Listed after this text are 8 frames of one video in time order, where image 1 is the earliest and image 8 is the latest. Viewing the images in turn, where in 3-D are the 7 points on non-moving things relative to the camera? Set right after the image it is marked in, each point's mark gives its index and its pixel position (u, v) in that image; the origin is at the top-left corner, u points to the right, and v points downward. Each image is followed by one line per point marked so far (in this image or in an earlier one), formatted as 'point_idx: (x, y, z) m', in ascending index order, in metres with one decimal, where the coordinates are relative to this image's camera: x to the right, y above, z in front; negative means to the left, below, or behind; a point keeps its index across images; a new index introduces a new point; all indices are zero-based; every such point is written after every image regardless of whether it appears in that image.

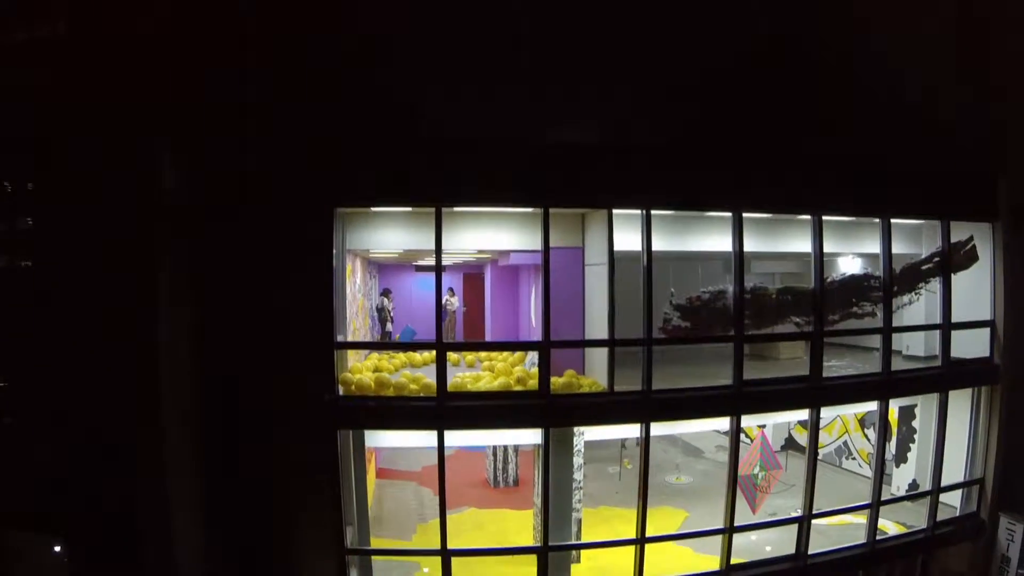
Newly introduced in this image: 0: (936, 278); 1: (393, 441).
0: (+4.5, +0.1, +7.3) m
1: (-1.2, -1.4, +6.6) m
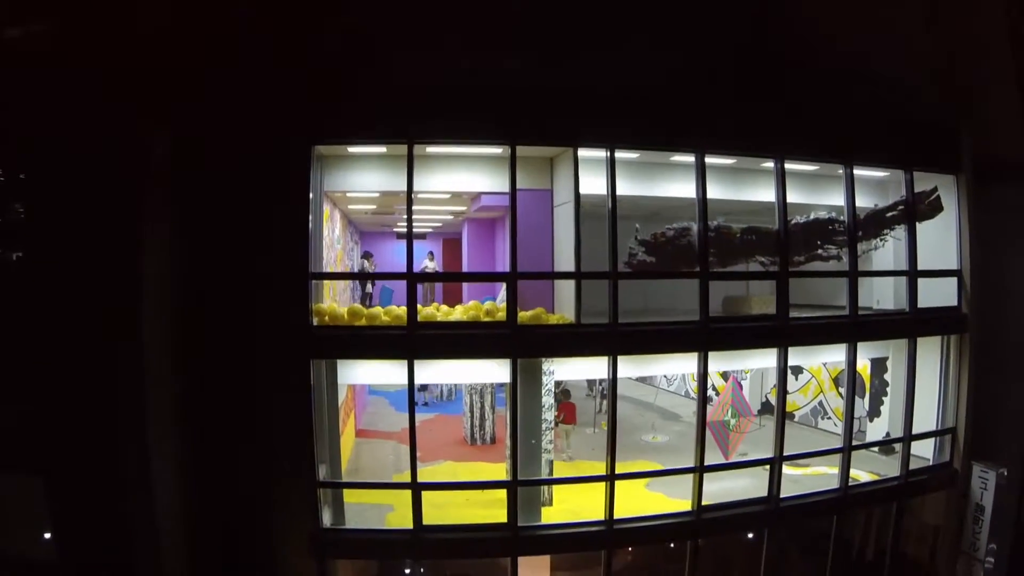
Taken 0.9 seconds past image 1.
0: (+4.2, +0.7, +7.4) m
1: (-1.4, -0.8, +6.7) m
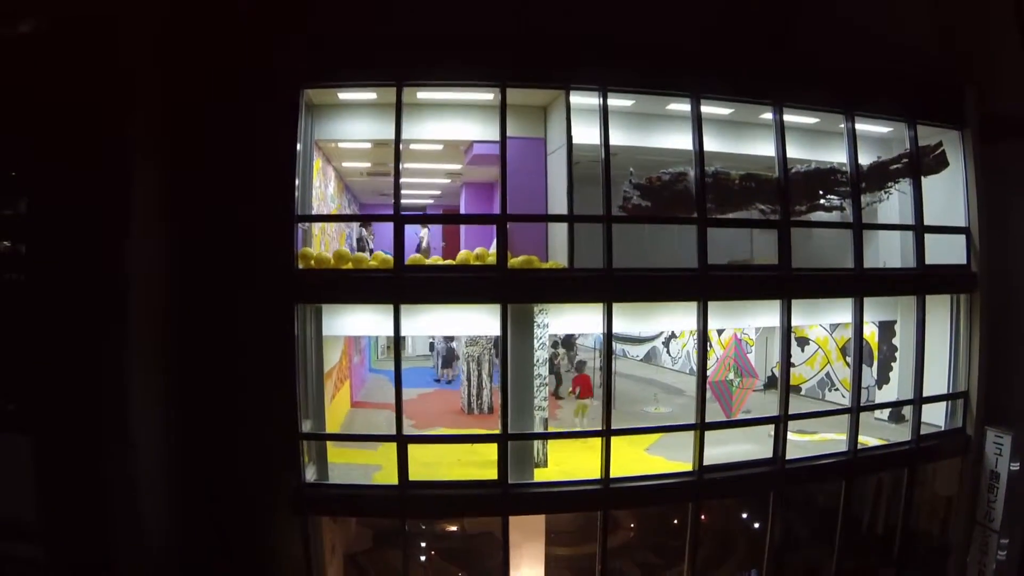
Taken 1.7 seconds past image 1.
0: (+4.2, +1.2, +7.2) m
1: (-1.5, -0.4, +6.5) m
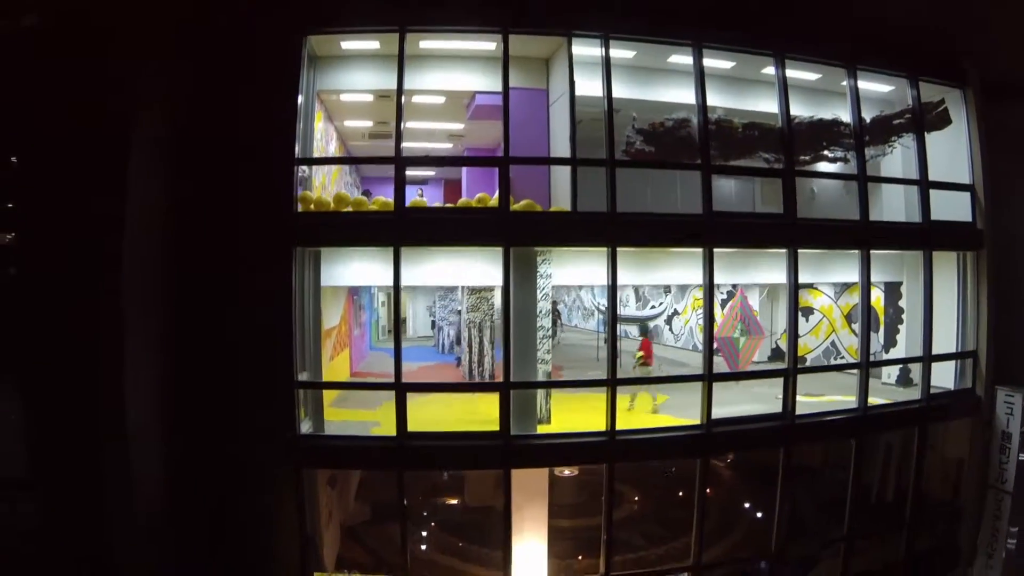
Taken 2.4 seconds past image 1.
0: (+4.2, +1.6, +7.2) m
1: (-1.5, +0.1, +6.4) m
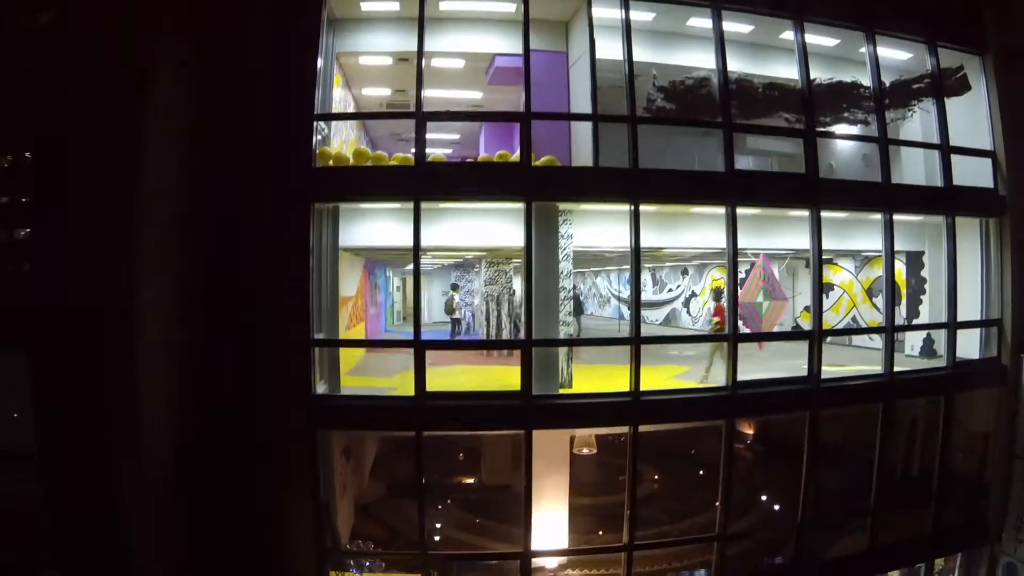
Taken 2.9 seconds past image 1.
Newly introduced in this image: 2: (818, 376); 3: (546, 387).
0: (+4.4, +2.0, +7.1) m
1: (-1.3, +0.5, +6.3) m
2: (+2.9, -0.9, +6.6) m
3: (+0.3, -0.9, +6.1) m
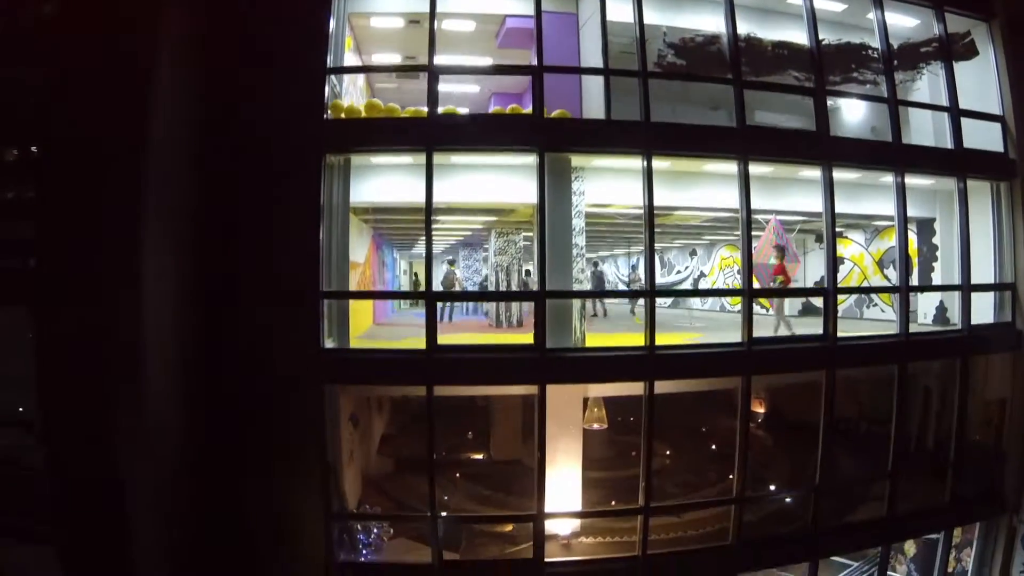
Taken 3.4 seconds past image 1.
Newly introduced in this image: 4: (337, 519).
0: (+4.5, +2.3, +7.2) m
1: (-1.2, +0.9, +6.2) m
2: (+3.0, -0.5, +6.5) m
3: (+0.4, -0.5, +6.0) m
4: (-1.6, -2.1, +6.2) m
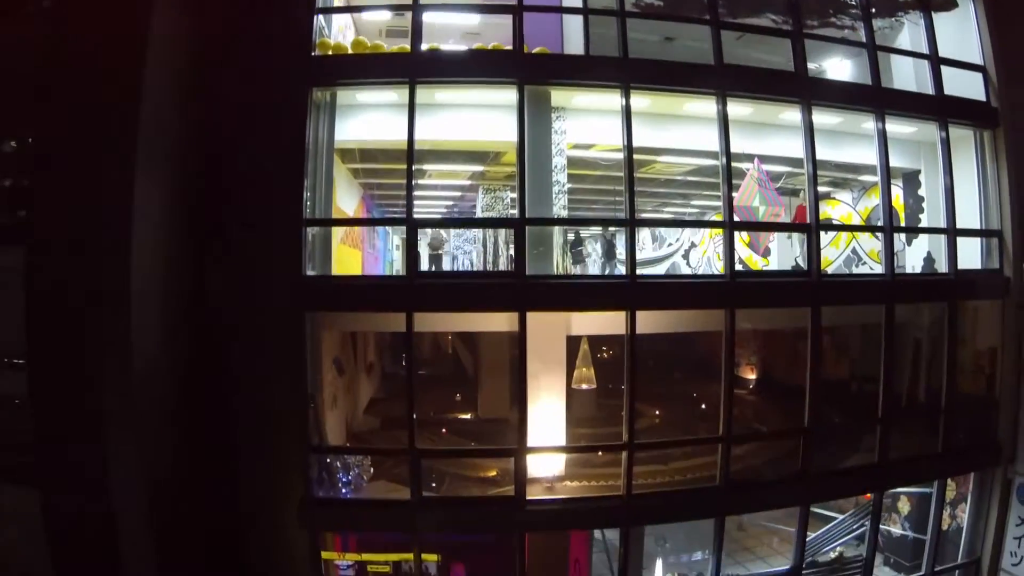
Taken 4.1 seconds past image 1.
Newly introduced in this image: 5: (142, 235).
0: (+4.3, +2.9, +7.3) m
1: (-1.4, +1.5, +6.4) m
2: (+2.9, +0.1, +6.5) m
3: (+0.3, +0.1, +6.0) m
4: (-1.8, -1.5, +6.1) m
5: (-3.2, +0.5, +6.0) m
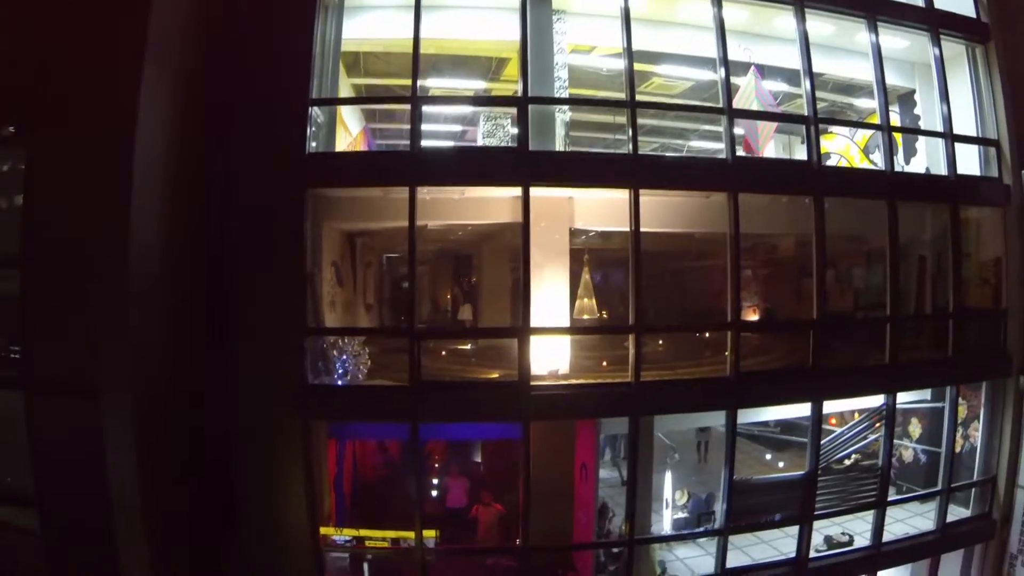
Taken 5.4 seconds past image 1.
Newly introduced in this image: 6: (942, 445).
0: (+4.3, +3.8, +7.6) m
1: (-1.3, +2.4, +6.5) m
2: (+2.9, +1.1, +6.5) m
3: (+0.3, +1.1, +6.1) m
4: (-1.7, -0.5, +6.0) m
5: (-3.2, +1.5, +6.0) m
6: (+4.4, -1.6, +7.1) m
